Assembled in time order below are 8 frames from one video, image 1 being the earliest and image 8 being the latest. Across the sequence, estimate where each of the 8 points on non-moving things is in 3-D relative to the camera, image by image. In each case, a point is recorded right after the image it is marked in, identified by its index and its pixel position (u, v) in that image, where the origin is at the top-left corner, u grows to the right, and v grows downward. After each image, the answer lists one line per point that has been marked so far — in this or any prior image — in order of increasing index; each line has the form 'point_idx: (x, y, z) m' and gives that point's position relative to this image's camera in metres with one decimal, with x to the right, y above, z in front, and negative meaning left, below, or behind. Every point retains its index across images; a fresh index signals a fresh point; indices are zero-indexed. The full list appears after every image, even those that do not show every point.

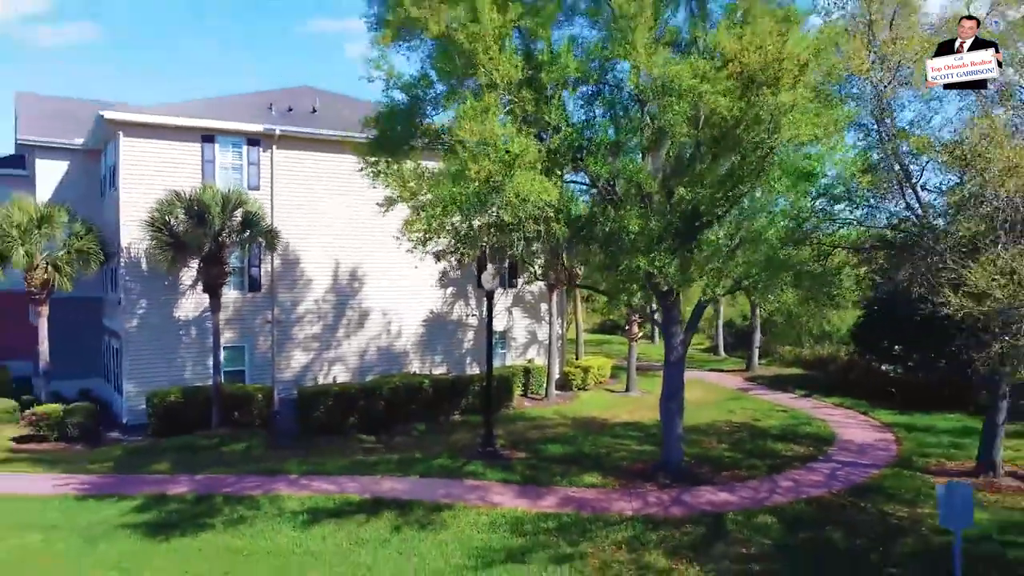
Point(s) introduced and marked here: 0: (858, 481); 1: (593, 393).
0: (+4.7, -2.7, +10.4) m
1: (+1.9, -2.4, +17.2) m
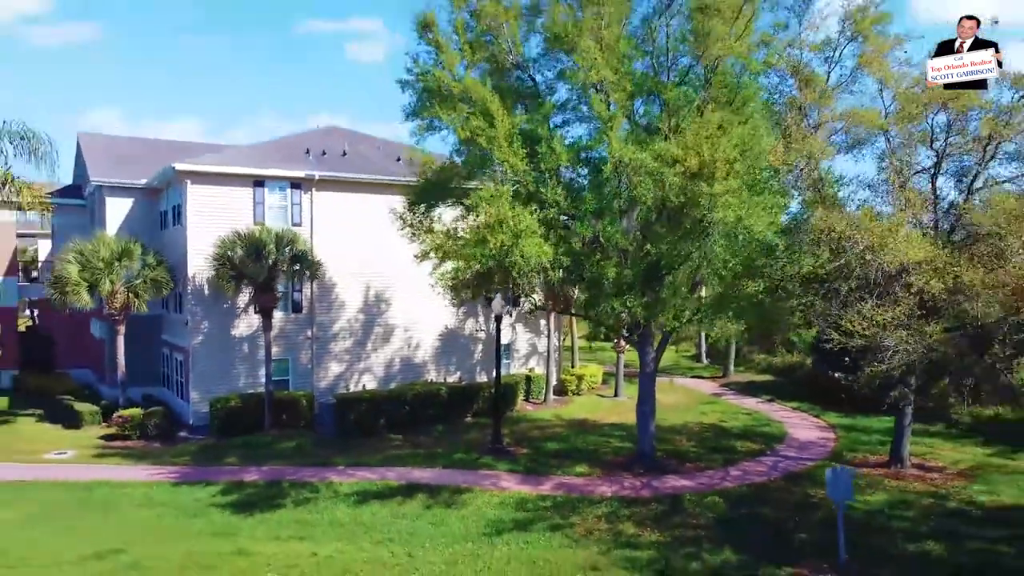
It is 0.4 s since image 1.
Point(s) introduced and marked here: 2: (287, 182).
0: (+4.8, -3.2, +12.9) m
1: (+2.0, -2.9, +19.7) m
2: (-5.1, +2.4, +16.4) m
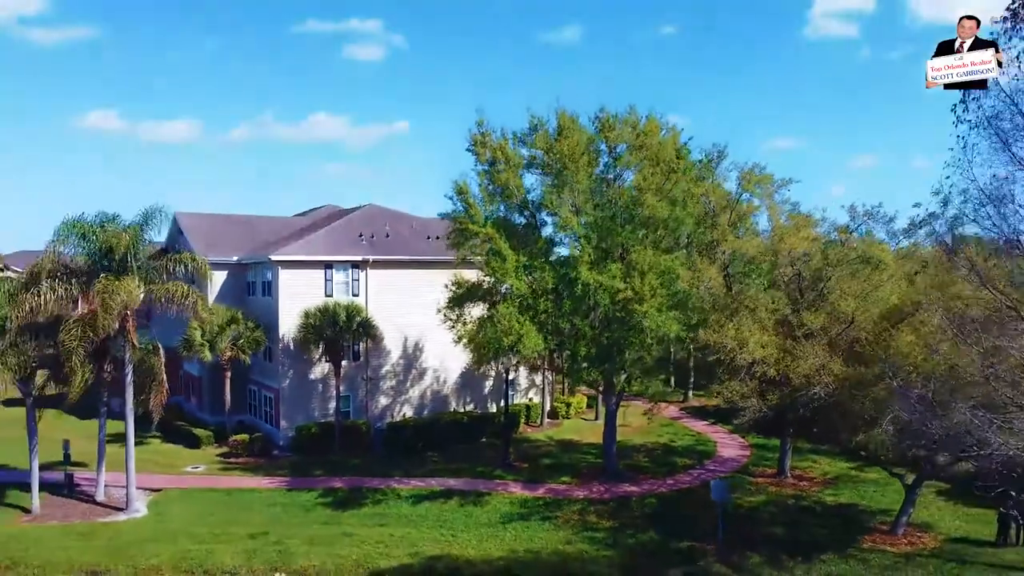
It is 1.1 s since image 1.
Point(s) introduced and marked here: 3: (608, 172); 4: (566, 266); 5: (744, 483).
0: (+4.9, -4.8, +18.6) m
1: (+2.1, -4.6, +25.3) m
2: (-5.0, +0.7, +22.1) m
3: (+2.6, +2.8, +18.4) m
4: (+1.2, +0.4, +17.4) m
5: (+5.8, -4.8, +18.5) m
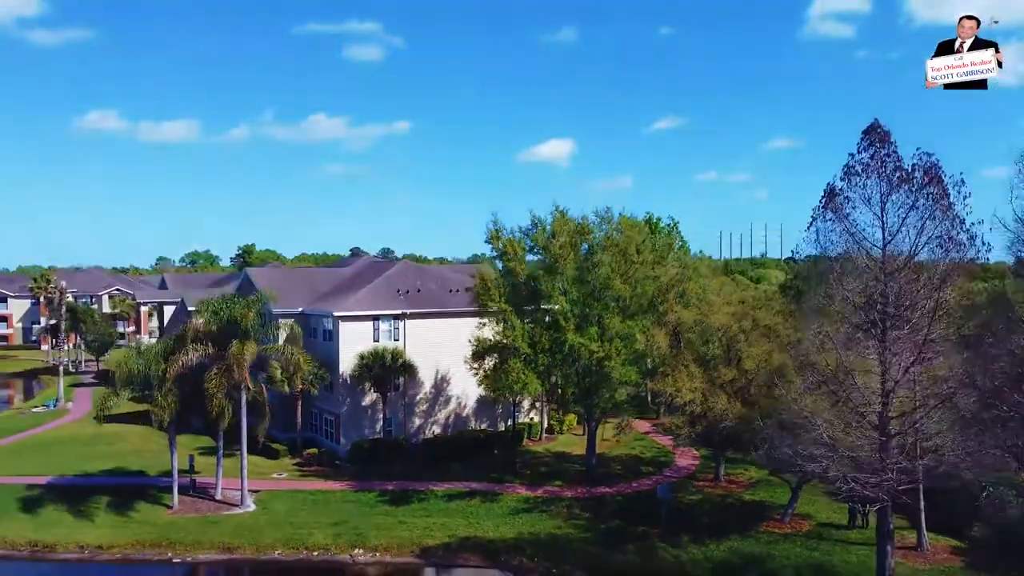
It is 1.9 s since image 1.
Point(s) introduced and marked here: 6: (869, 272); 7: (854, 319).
0: (+5.2, -6.7, +25.1) m
1: (+2.3, -6.4, +31.8) m
2: (-4.7, -1.1, +28.6) m
3: (+2.9, +0.9, +24.9) m
4: (+1.5, -1.5, +23.9) m
5: (+6.0, -6.7, +25.0) m
6: (+7.7, 0.0, +16.8) m
7: (+7.6, -0.9, +16.2) m
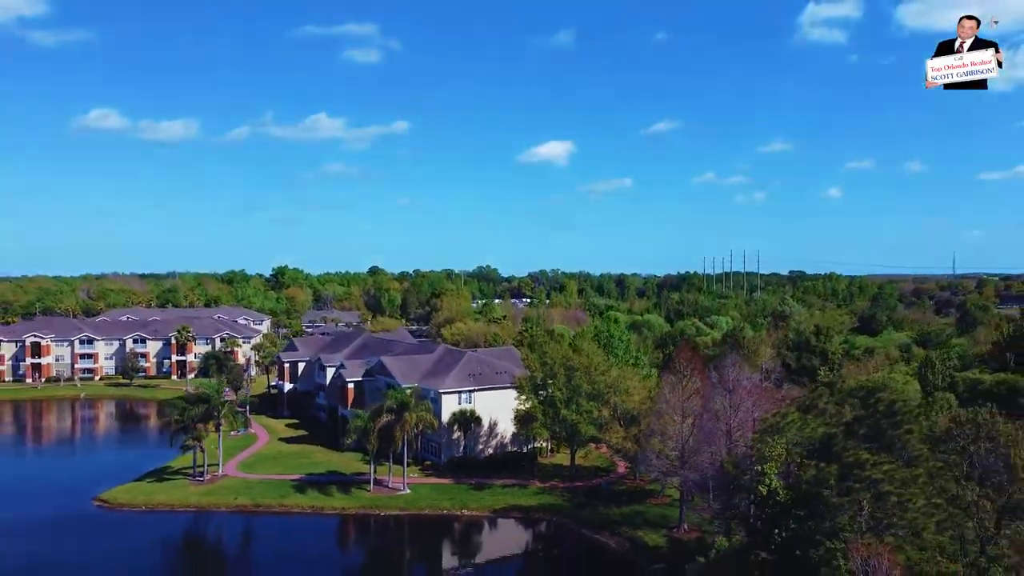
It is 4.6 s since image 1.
0: (+6.6, -13.3, +50.3) m
1: (+3.8, -13.0, +57.0) m
2: (-3.3, -7.6, +53.7) m
3: (+4.4, -5.7, +50.1) m
4: (+2.9, -8.1, +49.1) m
5: (+7.5, -13.3, +50.2) m
6: (+9.2, -6.6, +42.0) m
7: (+9.1, -7.5, +41.4) m
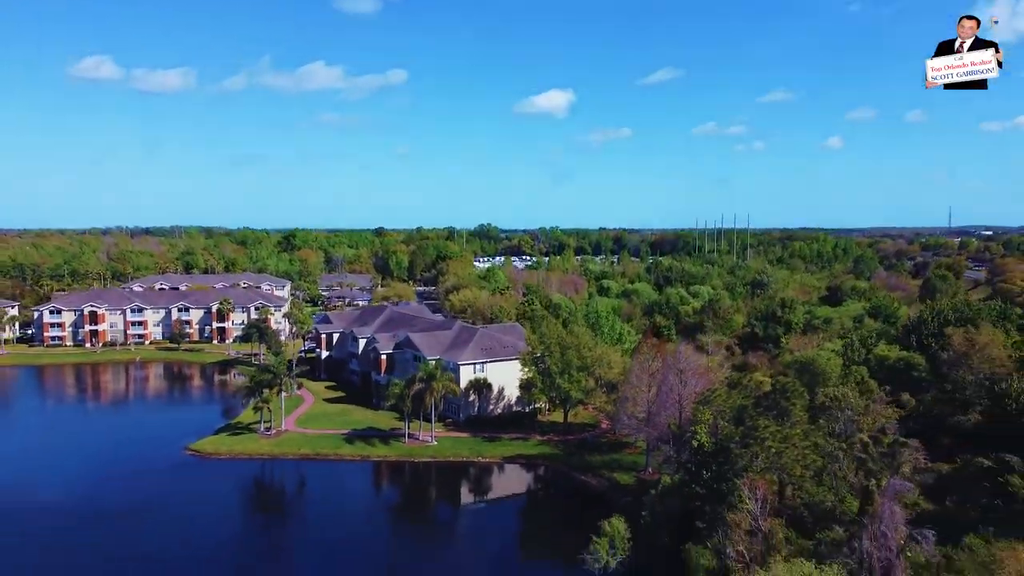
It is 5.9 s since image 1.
0: (+7.1, -12.7, +63.3) m
1: (+4.2, -12.0, +69.9) m
2: (-2.8, -6.8, +66.3) m
3: (+4.8, -5.1, +62.5) m
4: (+3.4, -7.6, +61.7) m
5: (+7.9, -12.7, +63.1) m
6: (+9.7, -6.6, +54.5) m
7: (+9.6, -7.5, +54.0) m
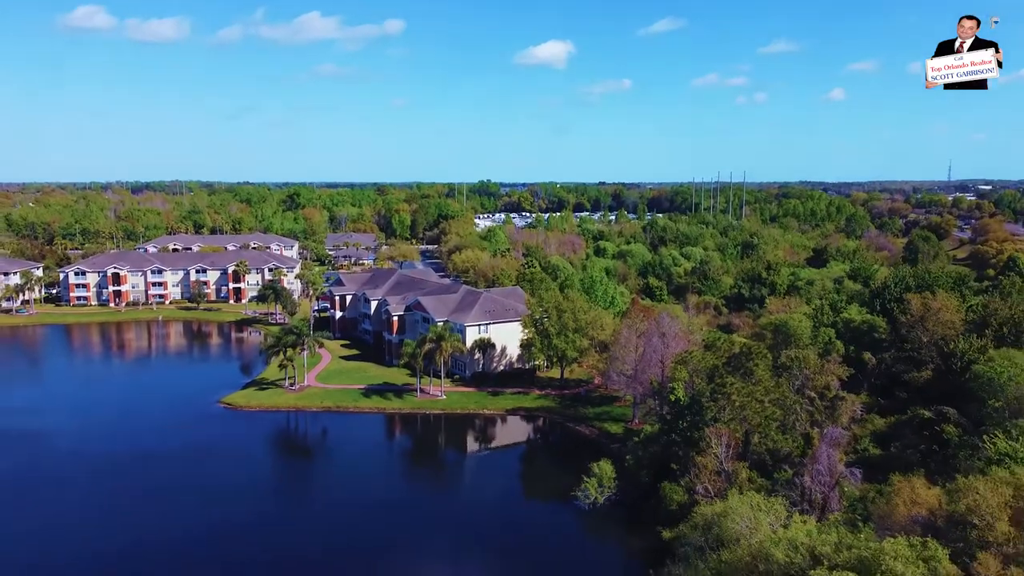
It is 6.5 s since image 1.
0: (+7.2, -9.7, +70.0) m
1: (+4.4, -8.5, +76.6) m
2: (-2.7, -3.6, +72.6) m
3: (+5.0, -2.2, +68.7) m
4: (+3.5, -4.7, +68.1) m
5: (+8.1, -9.7, +69.9) m
6: (+9.9, -4.2, +60.8) m
7: (+9.7, -5.1, +60.4) m
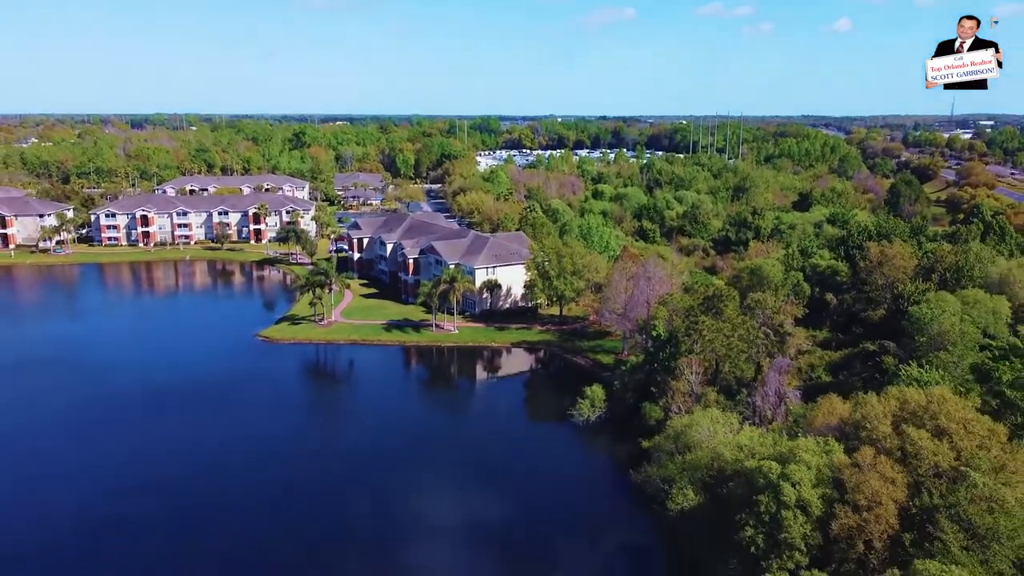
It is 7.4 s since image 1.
0: (+7.7, -3.9, +79.0) m
1: (+4.9, -2.2, +85.5) m
2: (-2.1, +2.3, +81.1) m
3: (+5.5, +3.4, +77.1) m
4: (+4.1, +0.9, +76.7) m
5: (+8.6, -4.0, +78.9) m
6: (+10.4, +0.7, +69.4) m
7: (+10.3, -0.3, +69.1) m
